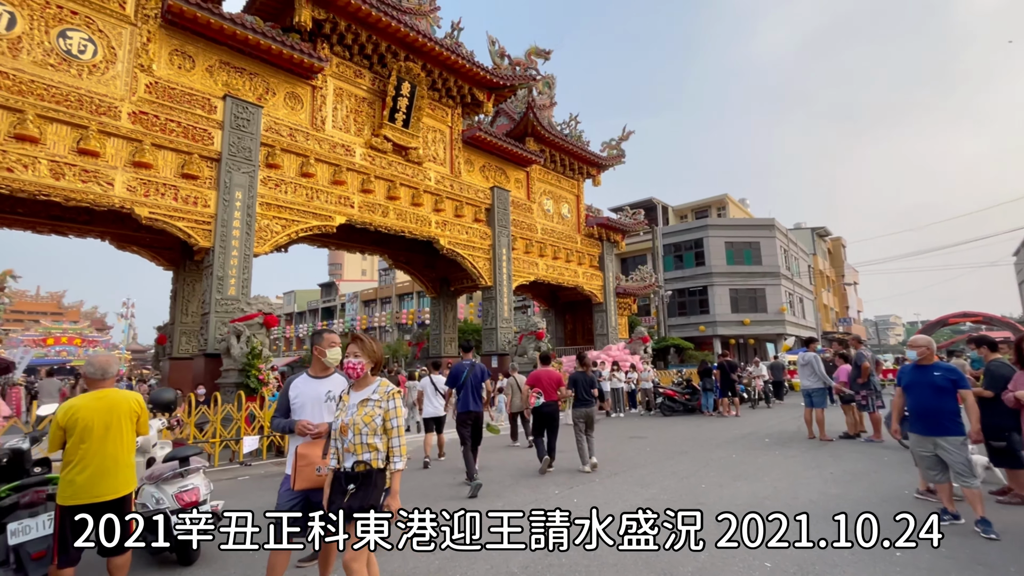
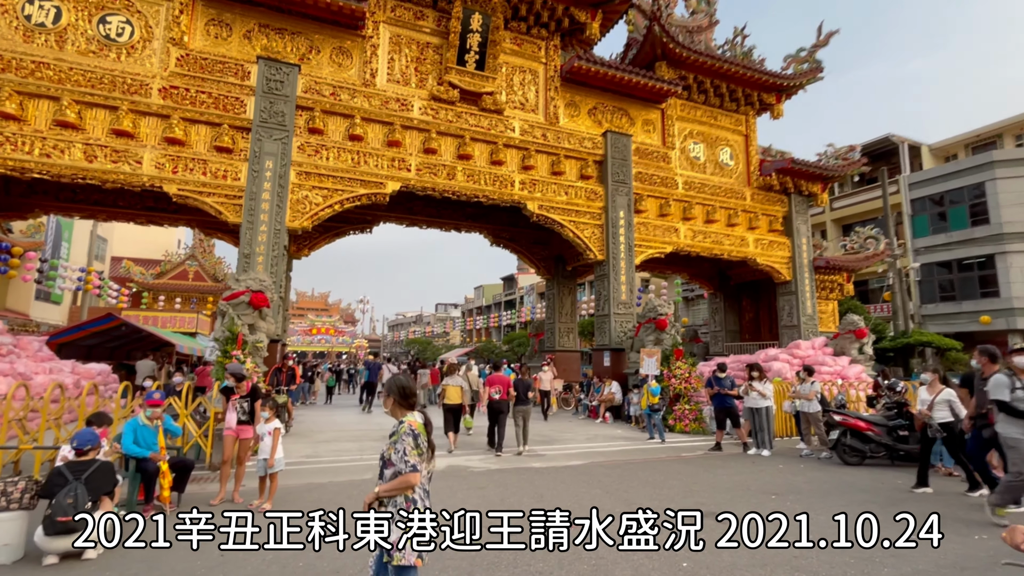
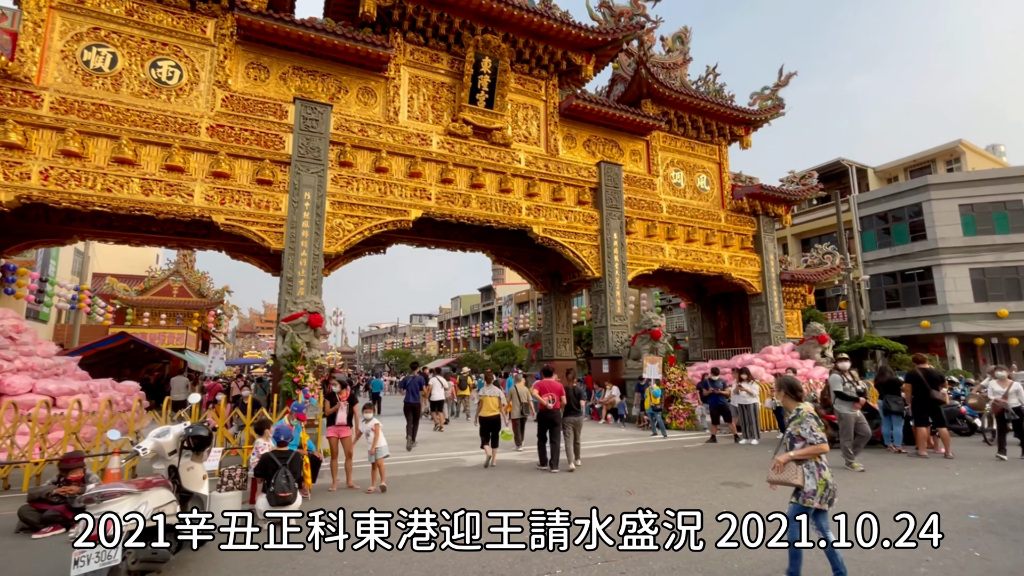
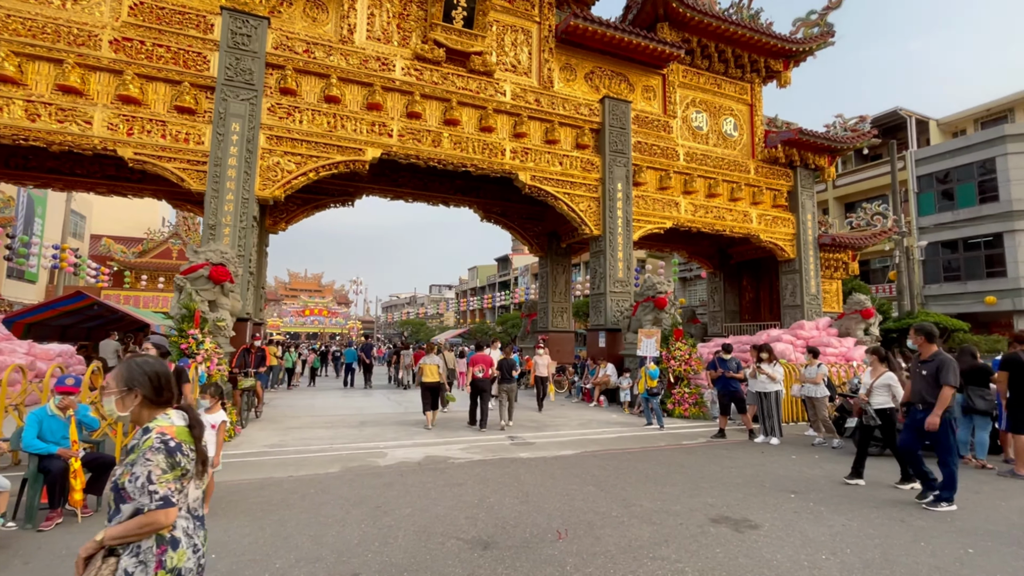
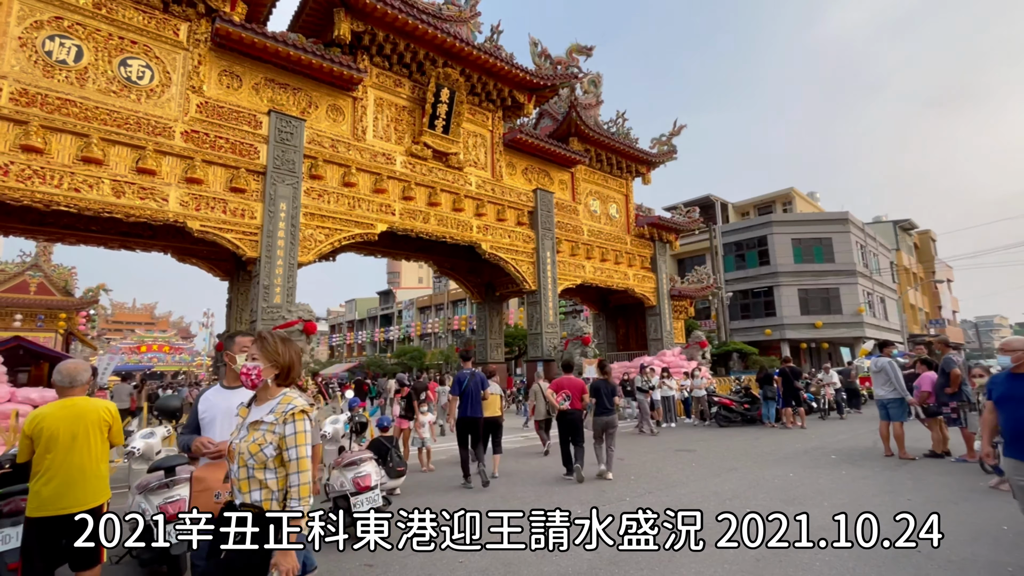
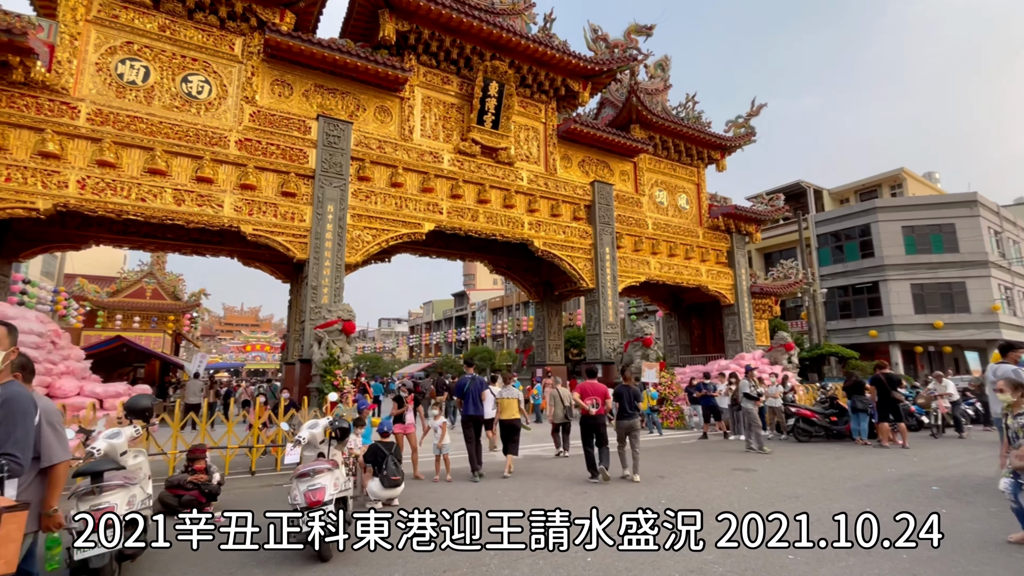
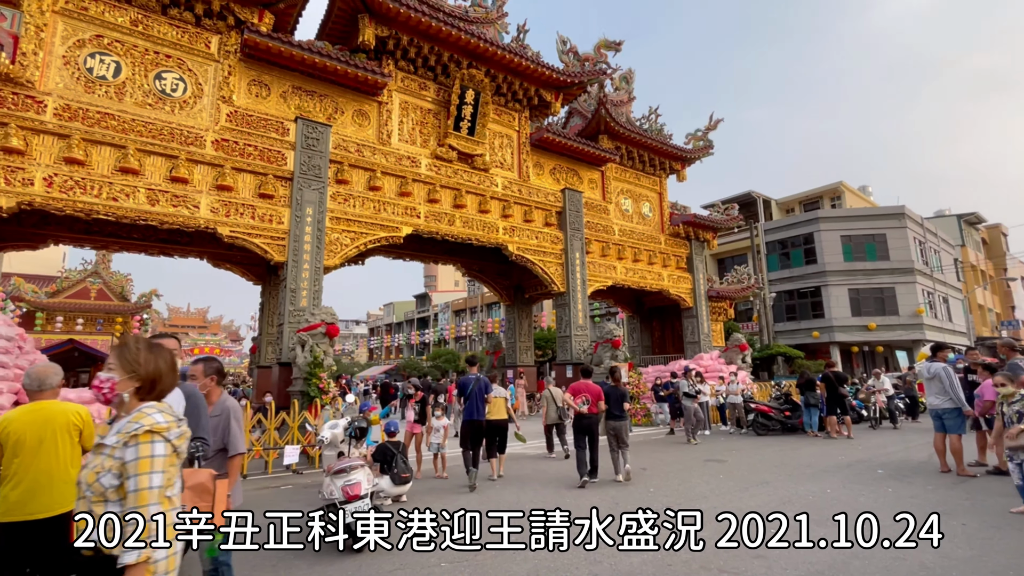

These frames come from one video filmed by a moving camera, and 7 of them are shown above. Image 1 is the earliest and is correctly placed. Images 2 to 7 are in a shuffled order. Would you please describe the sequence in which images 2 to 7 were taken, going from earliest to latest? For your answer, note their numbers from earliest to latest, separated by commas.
5, 7, 6, 3, 2, 4
